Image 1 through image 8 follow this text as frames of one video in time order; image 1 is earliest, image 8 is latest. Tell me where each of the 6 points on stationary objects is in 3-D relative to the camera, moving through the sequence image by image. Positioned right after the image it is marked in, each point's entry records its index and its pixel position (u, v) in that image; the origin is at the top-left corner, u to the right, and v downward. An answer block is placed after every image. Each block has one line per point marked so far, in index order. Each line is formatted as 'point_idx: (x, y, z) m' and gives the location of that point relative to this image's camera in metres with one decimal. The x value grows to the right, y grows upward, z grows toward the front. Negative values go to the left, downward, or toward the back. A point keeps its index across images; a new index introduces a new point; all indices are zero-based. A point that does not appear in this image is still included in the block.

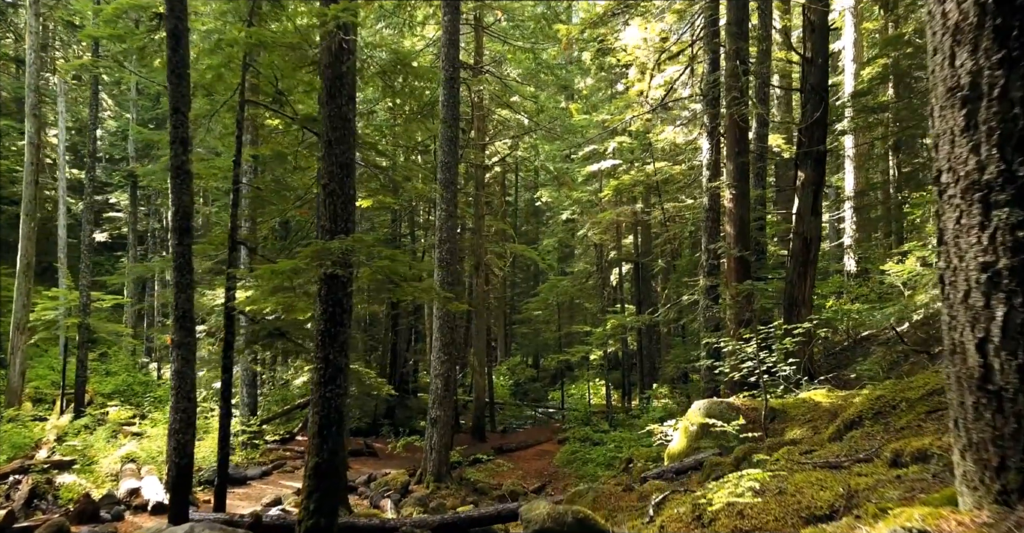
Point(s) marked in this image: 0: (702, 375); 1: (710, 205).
0: (+3.3, -1.9, +14.9) m
1: (+3.6, +1.1, +15.5) m
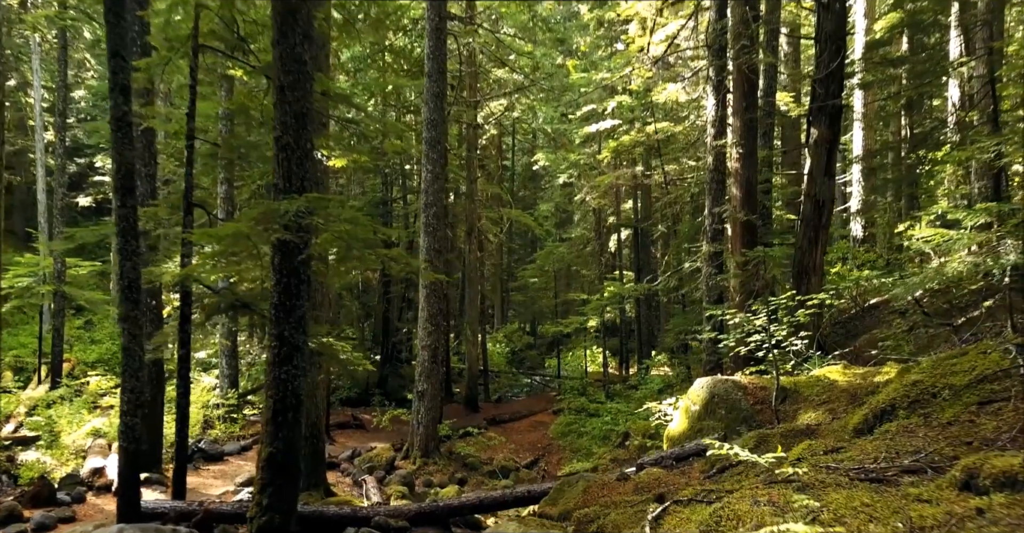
0: (+3.1, -1.3, +14.0) m
1: (+3.4, +1.7, +14.5) m
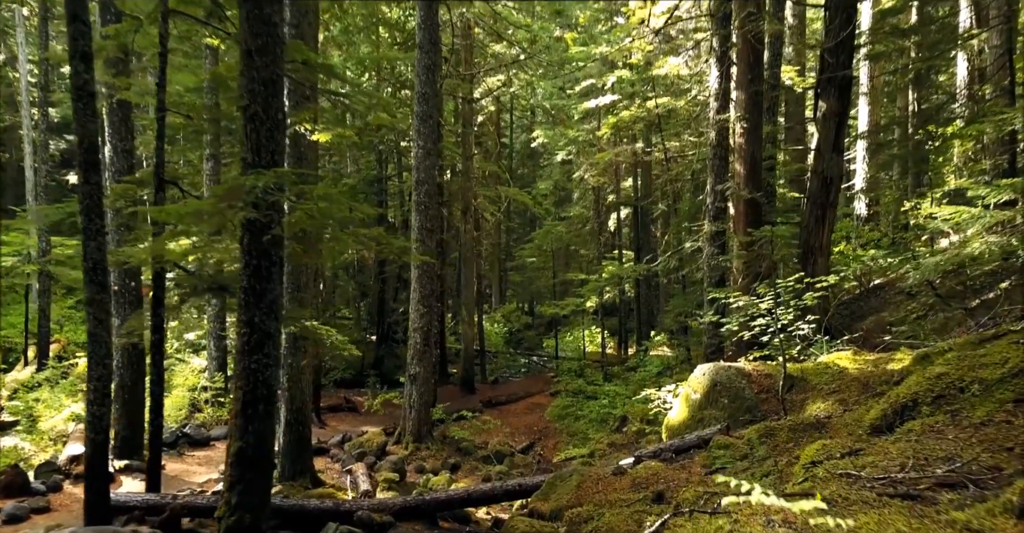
0: (+3.0, -1.0, +13.5) m
1: (+3.3, +2.0, +13.9) m
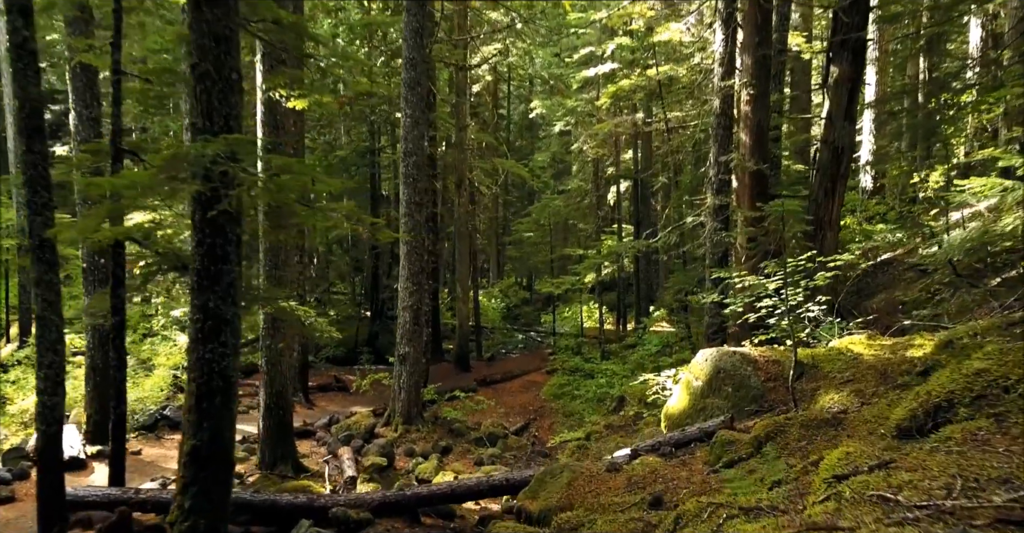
0: (+2.9, -0.7, +12.8) m
1: (+3.2, +2.4, +13.1) m
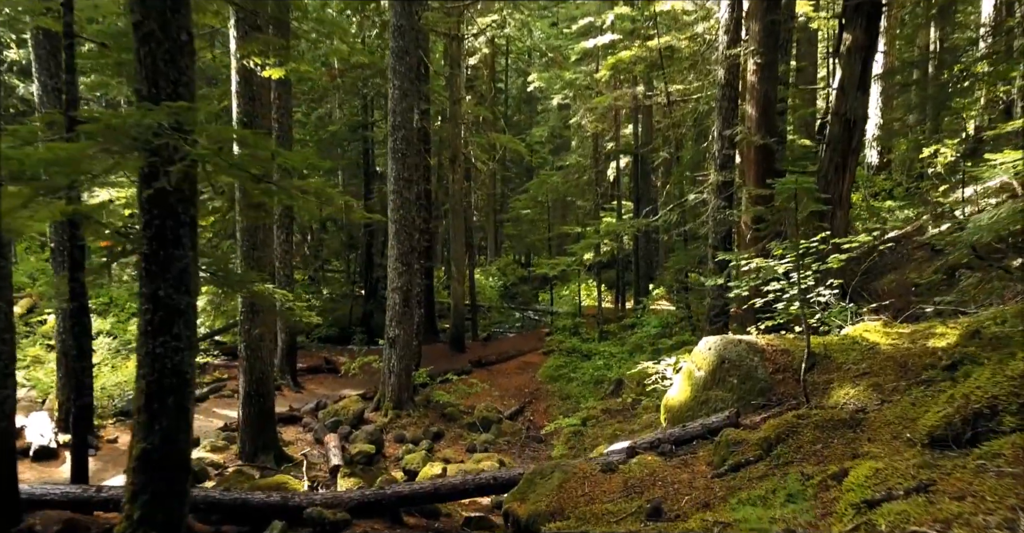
0: (+2.8, -0.4, +12.2) m
1: (+3.1, +2.7, +12.4) m
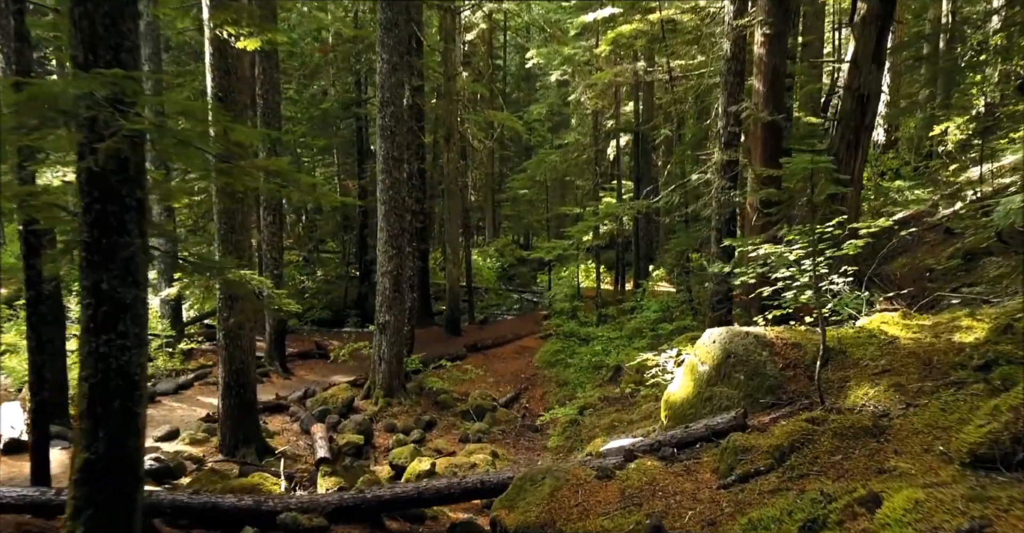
0: (+2.7, -0.2, +11.6) m
1: (+3.0, +2.9, +11.7) m
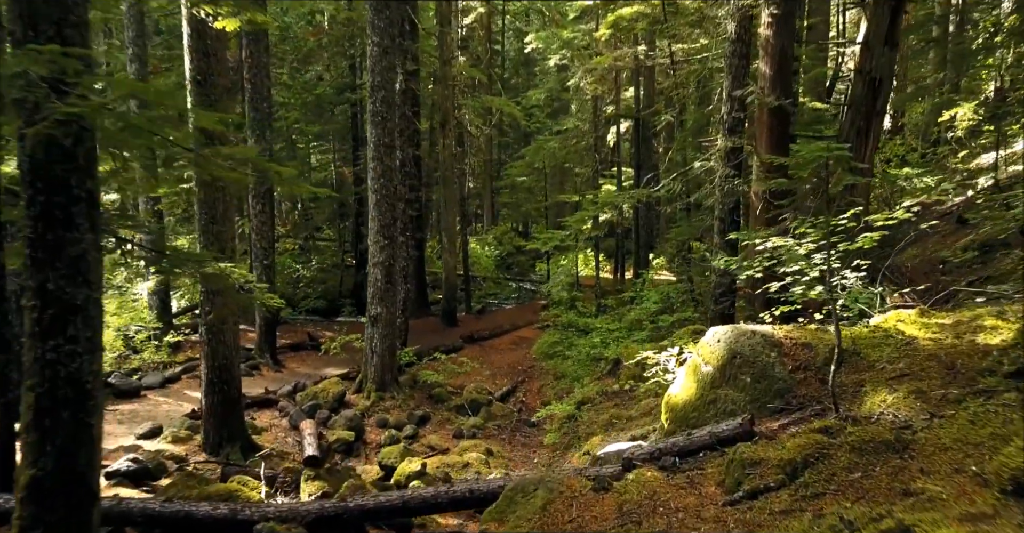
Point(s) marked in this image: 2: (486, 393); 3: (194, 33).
0: (+2.6, 0.0, +11.1) m
1: (+2.9, +3.0, +11.2) m
2: (-0.4, -2.3, +15.4) m
3: (-3.5, +2.6, +9.5) m
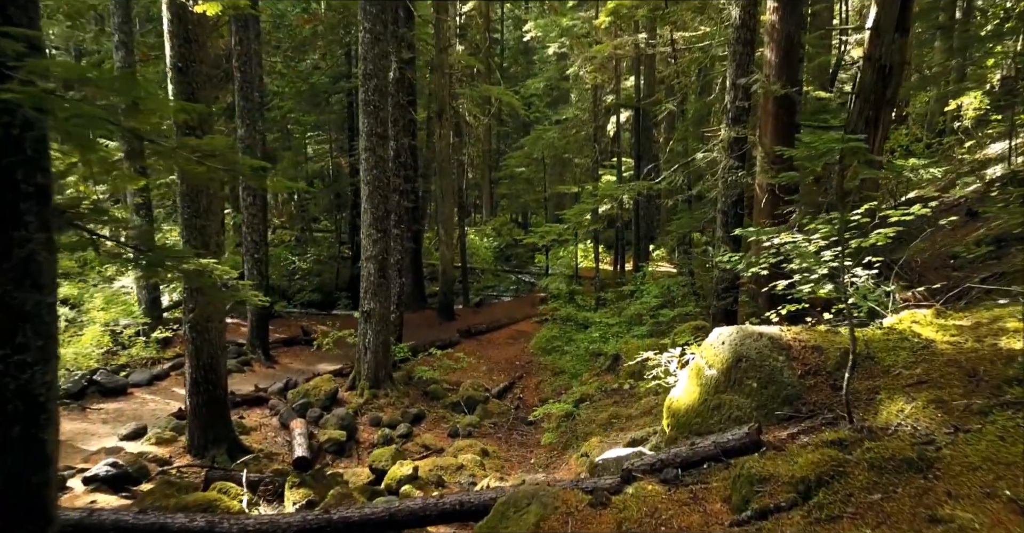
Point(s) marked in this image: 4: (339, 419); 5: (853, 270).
0: (+2.6, 0.0, +10.7) m
1: (+2.9, +3.1, +10.8) m
2: (-0.5, -2.2, +15.1) m
3: (-3.6, +2.6, +9.1) m
4: (-2.5, -2.2, +12.2) m
5: (+2.8, 0.0, +7.1) m
